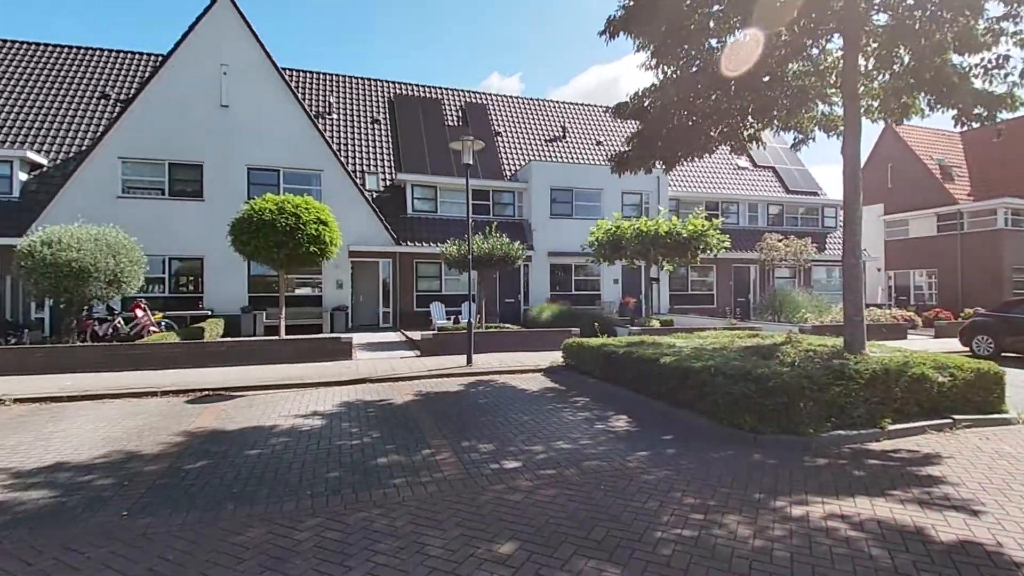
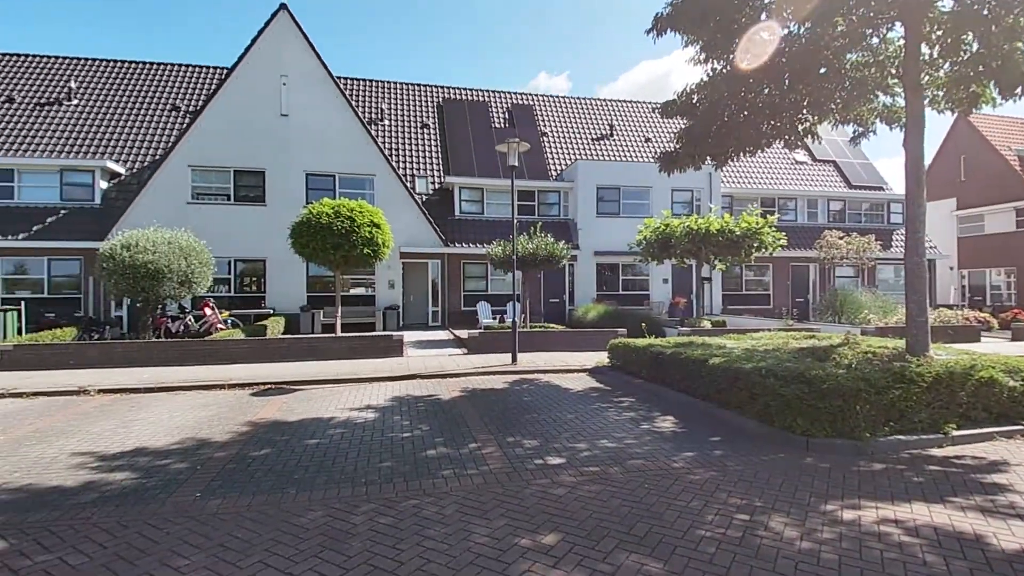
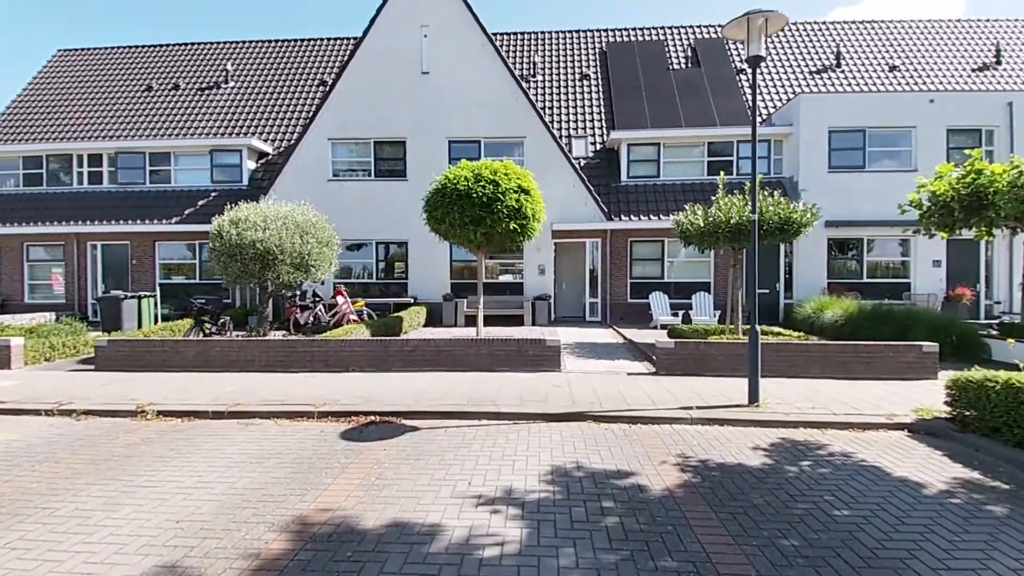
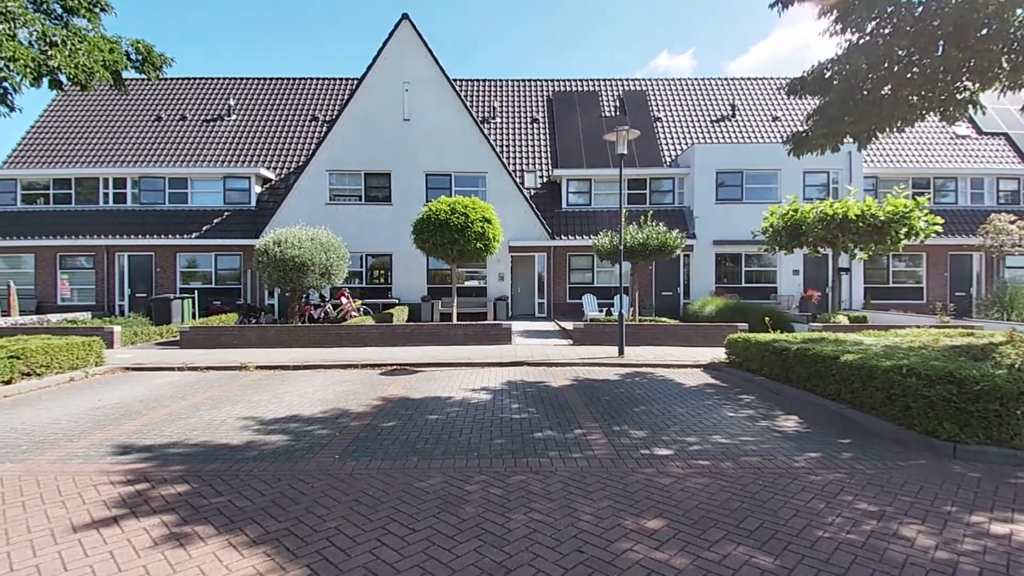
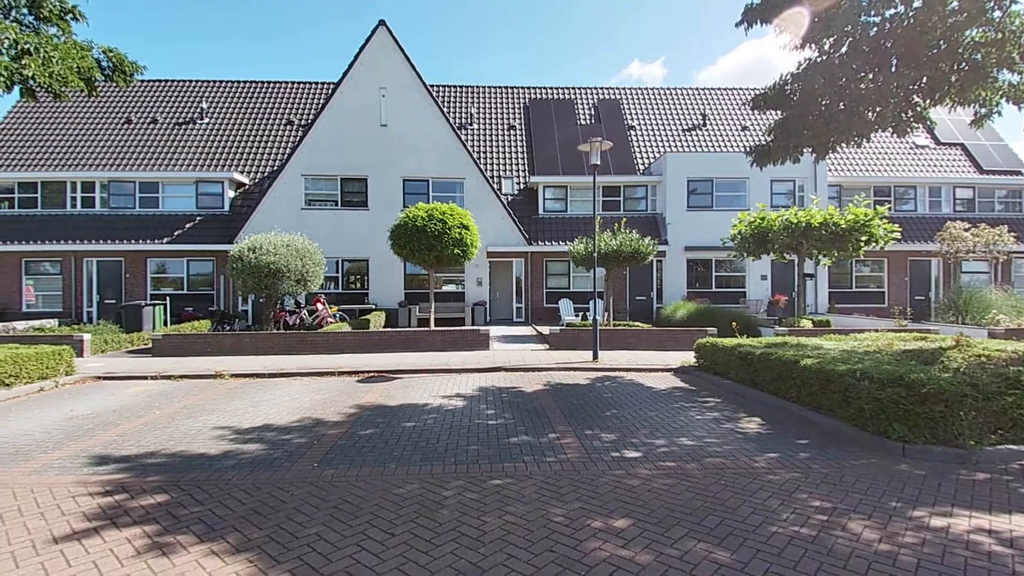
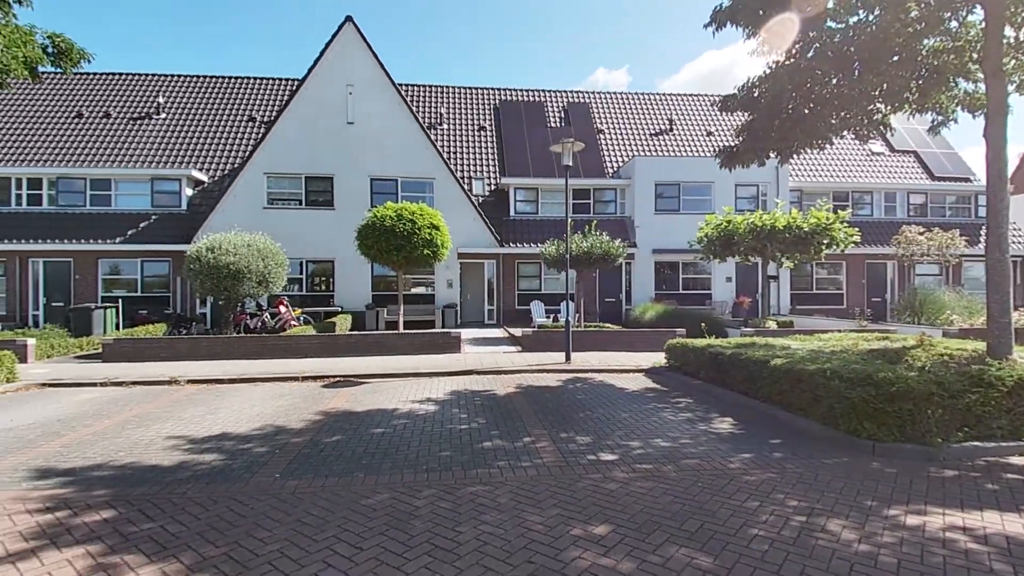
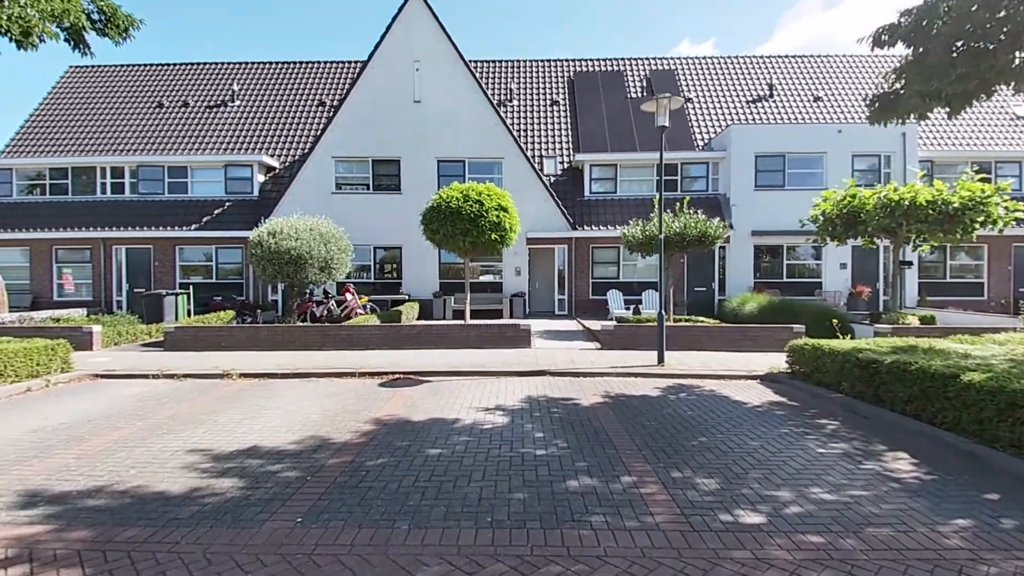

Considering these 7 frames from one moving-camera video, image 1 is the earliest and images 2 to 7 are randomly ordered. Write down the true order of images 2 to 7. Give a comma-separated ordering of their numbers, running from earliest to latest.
2, 6, 5, 4, 7, 3
